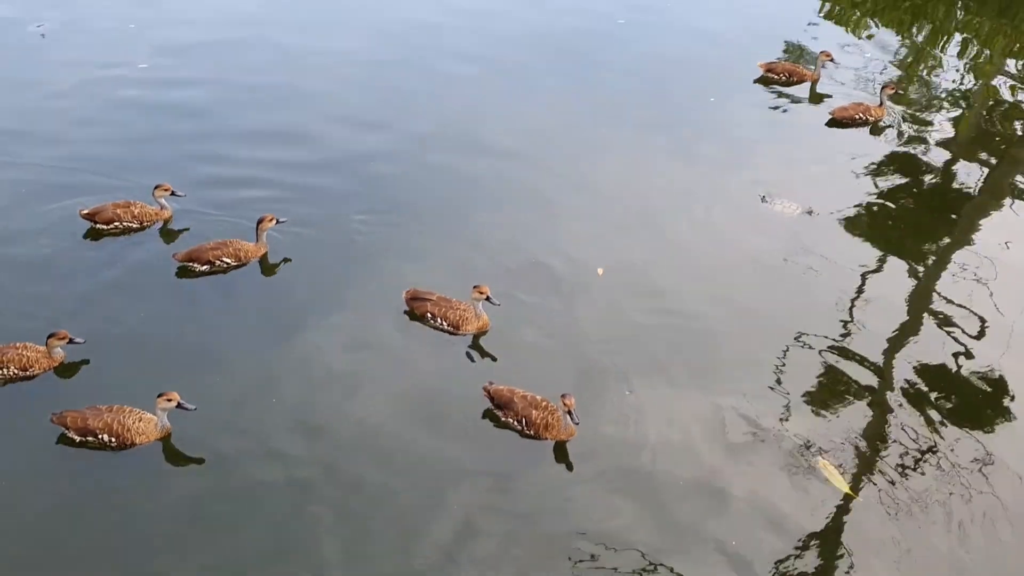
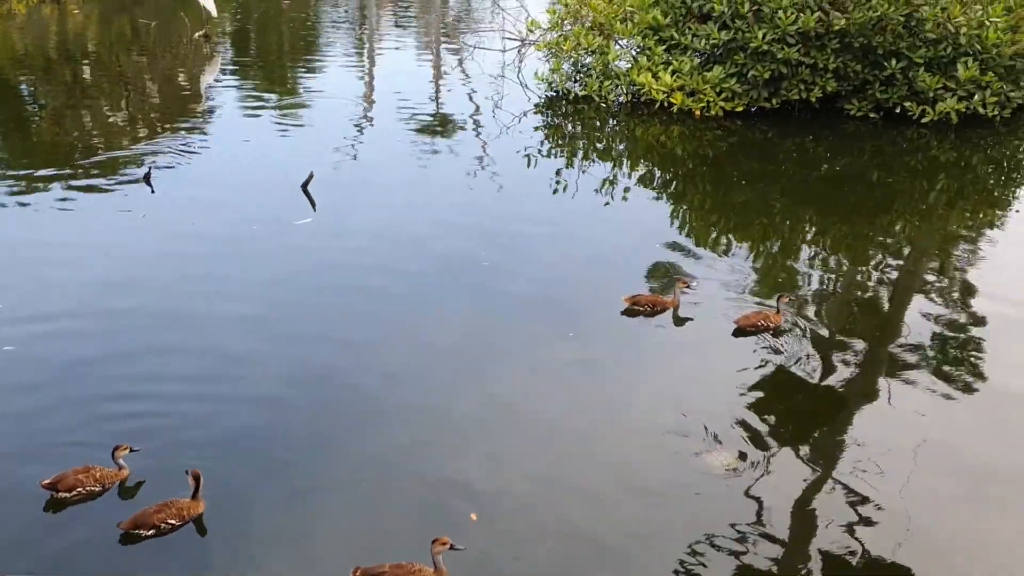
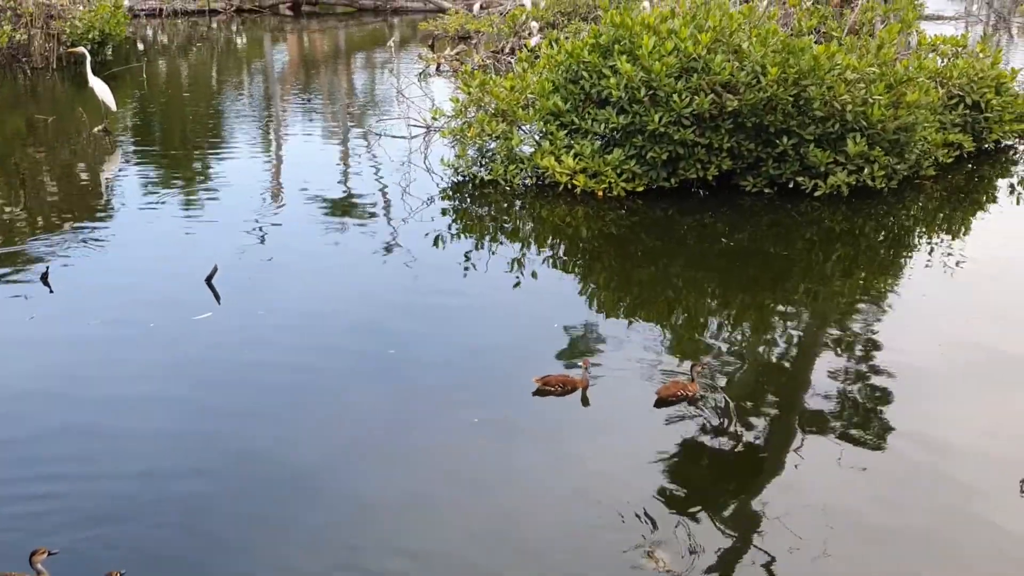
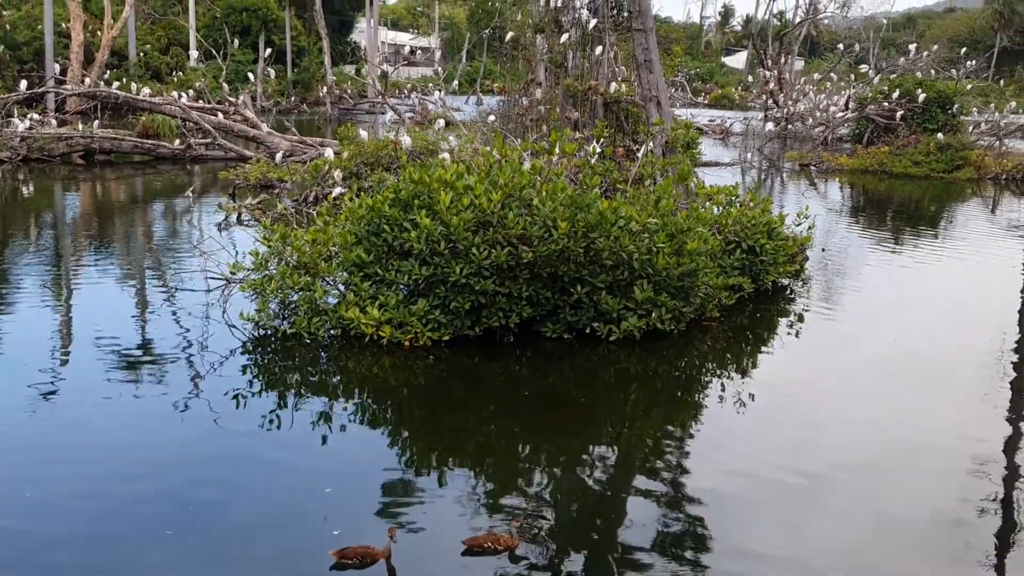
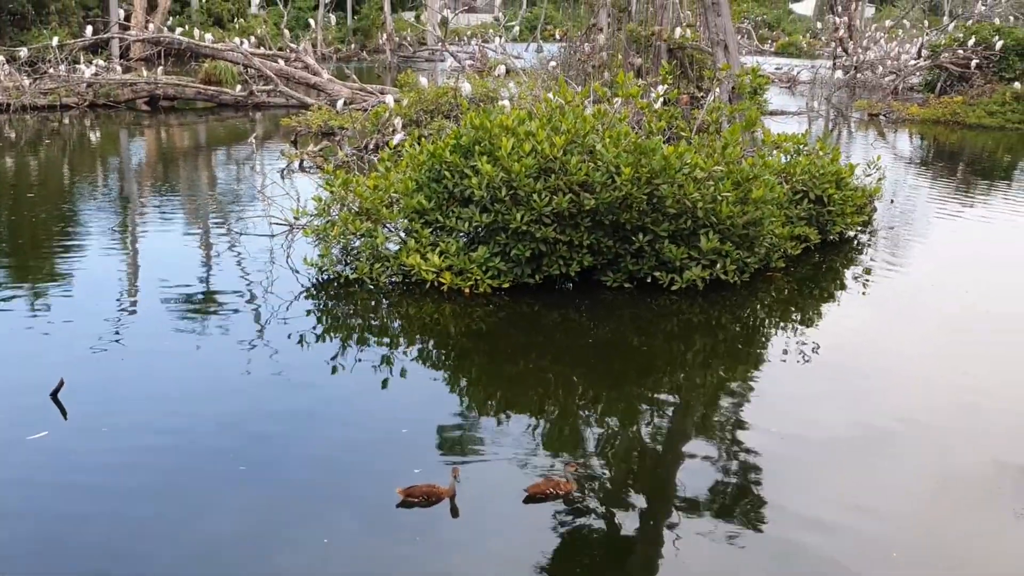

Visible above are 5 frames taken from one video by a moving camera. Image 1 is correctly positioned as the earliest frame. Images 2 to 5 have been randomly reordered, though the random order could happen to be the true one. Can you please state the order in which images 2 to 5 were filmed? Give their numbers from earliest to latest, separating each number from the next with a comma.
2, 3, 5, 4
